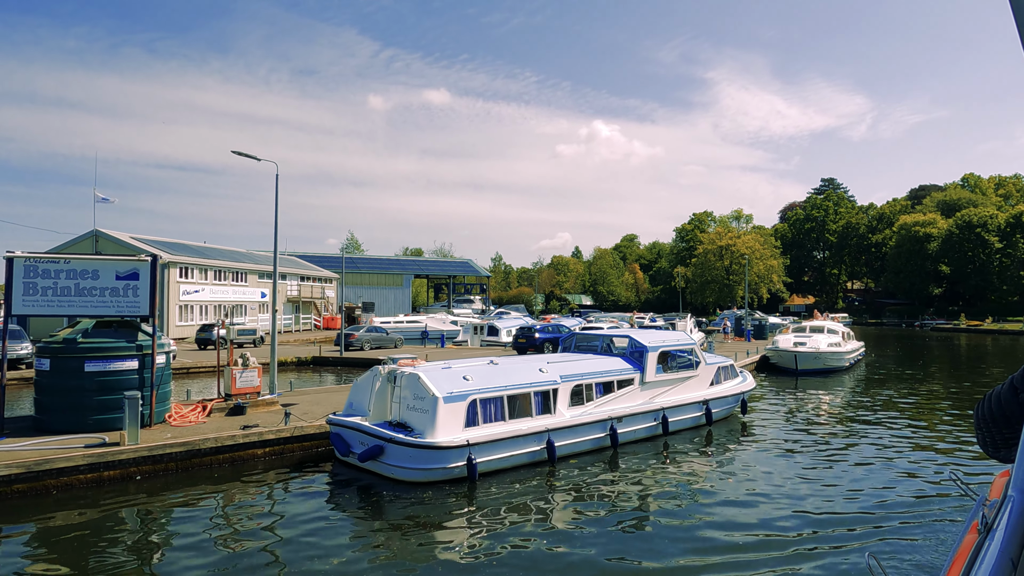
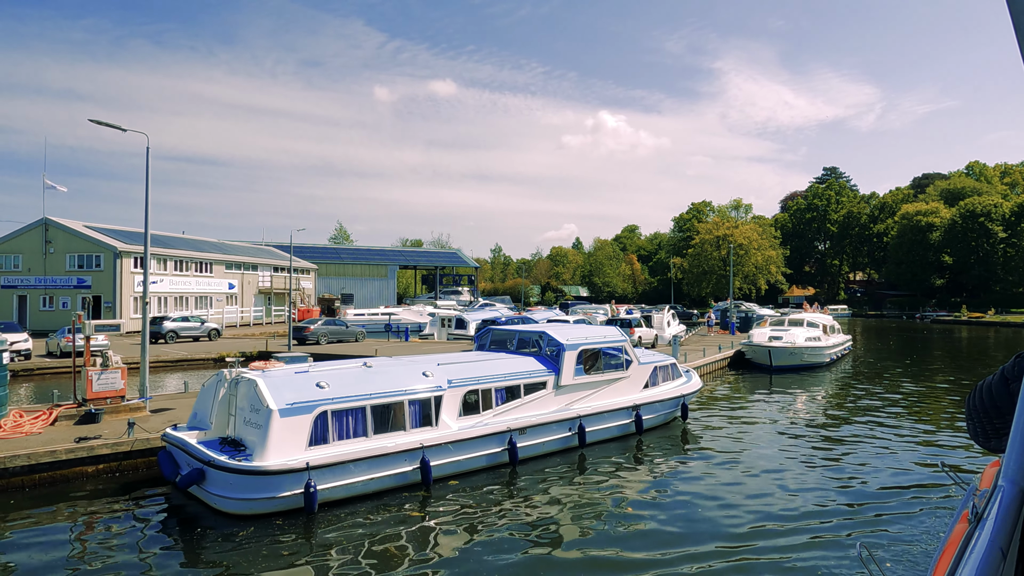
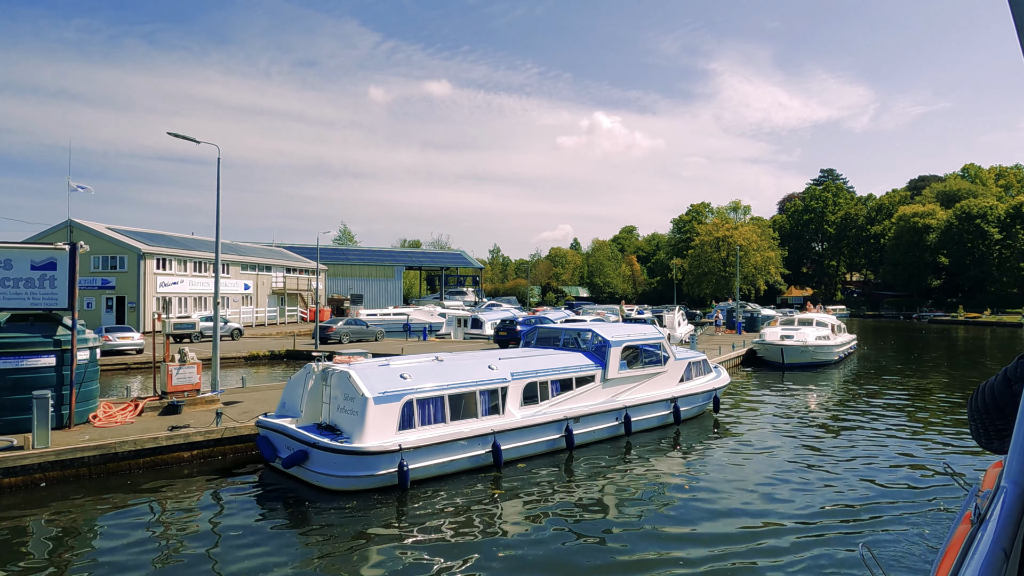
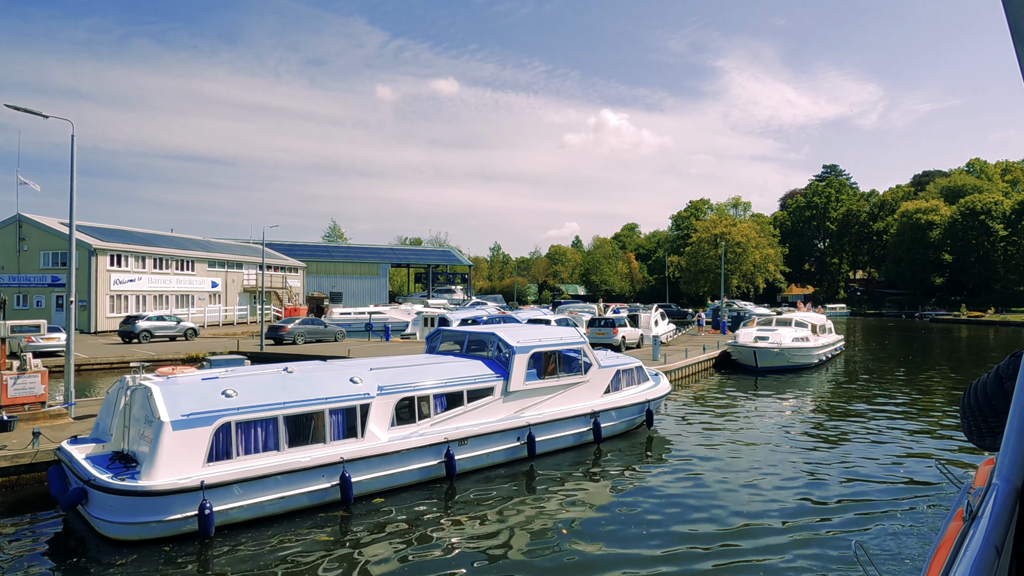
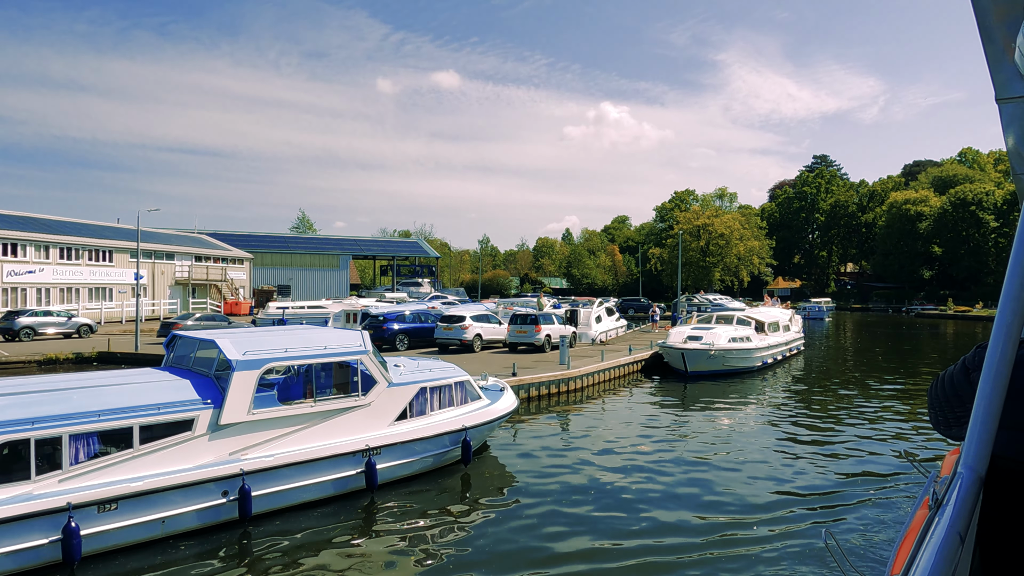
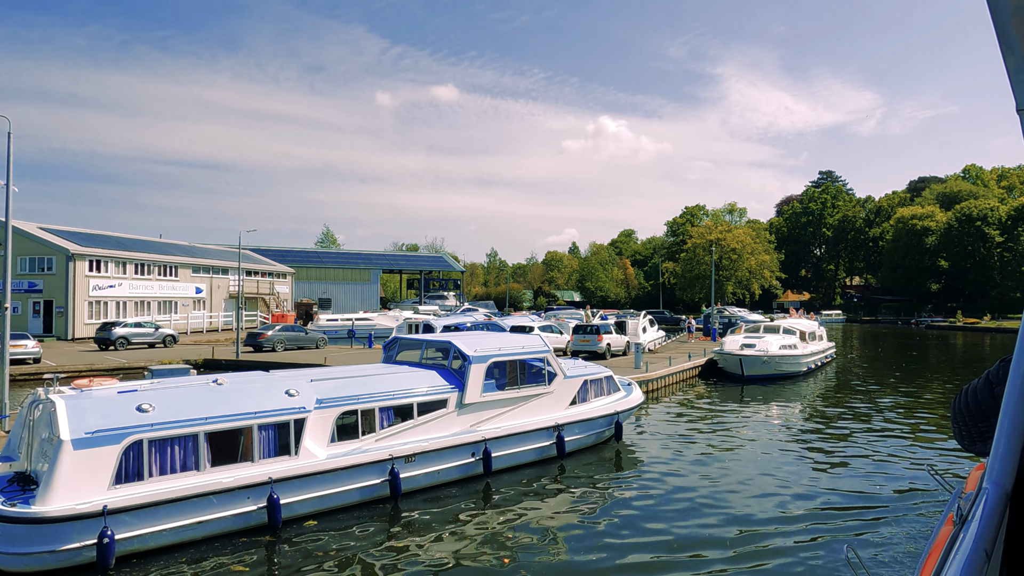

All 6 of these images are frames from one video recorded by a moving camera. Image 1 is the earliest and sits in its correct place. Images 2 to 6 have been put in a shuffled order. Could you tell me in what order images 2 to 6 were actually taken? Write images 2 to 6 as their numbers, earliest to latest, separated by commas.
3, 2, 4, 6, 5
